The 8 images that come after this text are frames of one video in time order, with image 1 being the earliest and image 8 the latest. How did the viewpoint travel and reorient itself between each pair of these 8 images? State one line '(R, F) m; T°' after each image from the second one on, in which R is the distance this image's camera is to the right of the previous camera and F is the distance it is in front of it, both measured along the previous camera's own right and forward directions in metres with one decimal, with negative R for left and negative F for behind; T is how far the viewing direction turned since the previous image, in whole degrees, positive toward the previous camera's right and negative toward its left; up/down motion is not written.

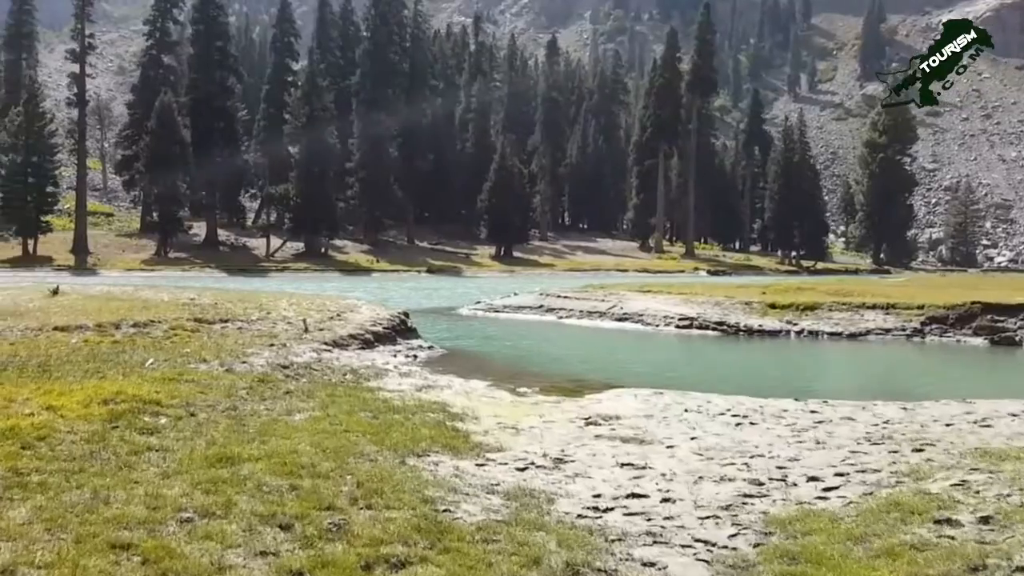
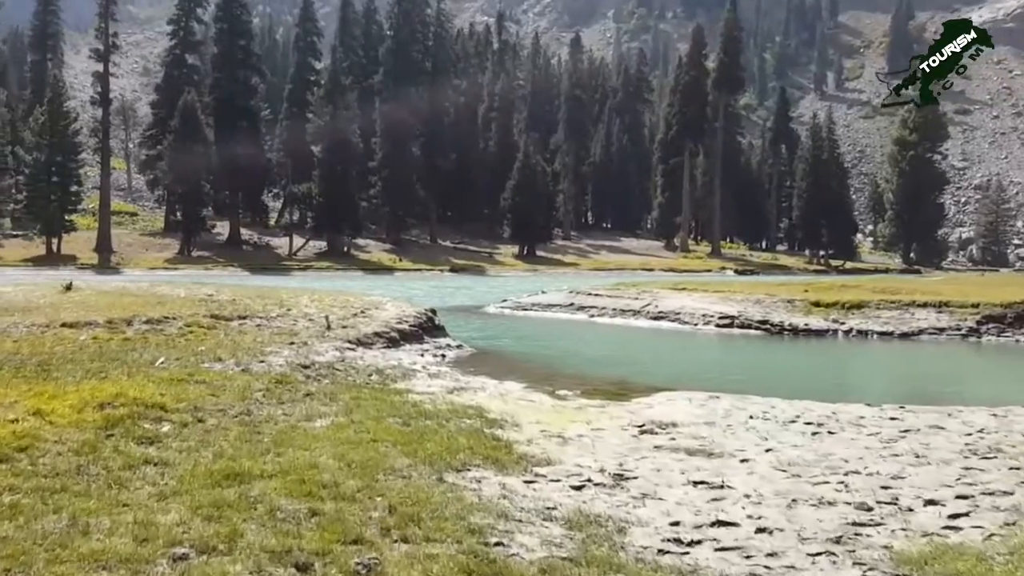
(-0.2, +0.8) m; -1°
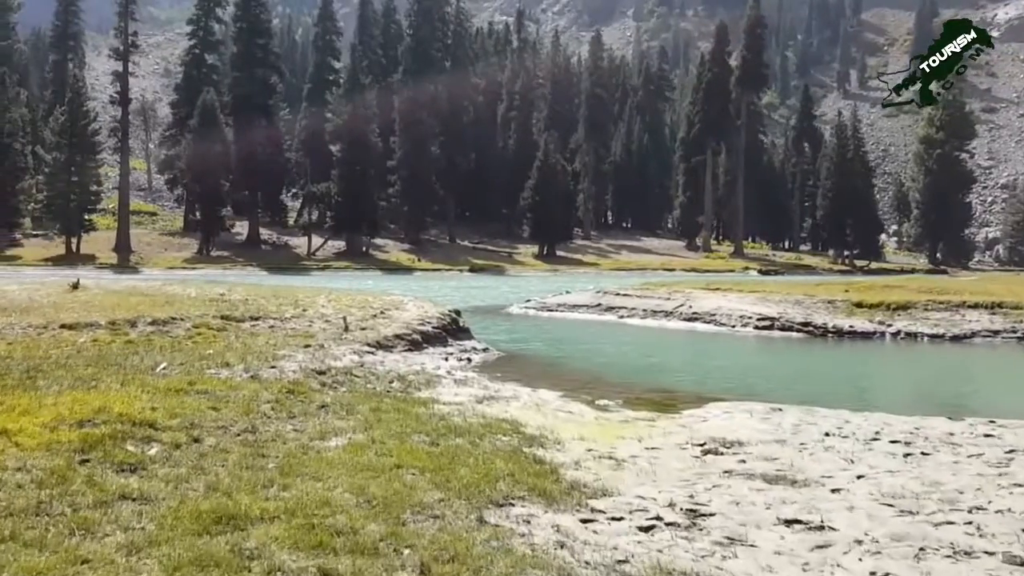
(-0.2, +0.9) m; -1°
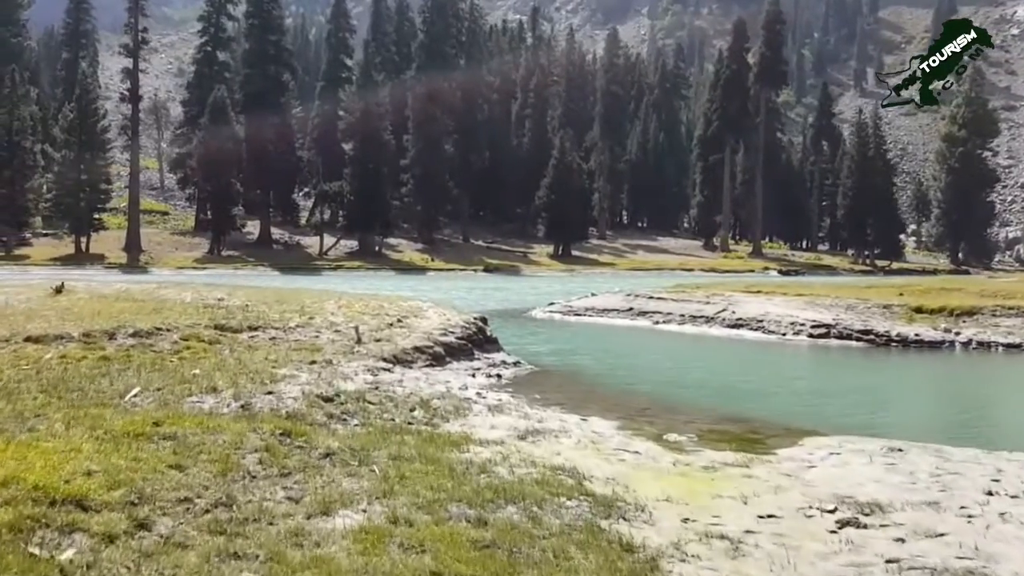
(-0.3, +1.5) m; -1°
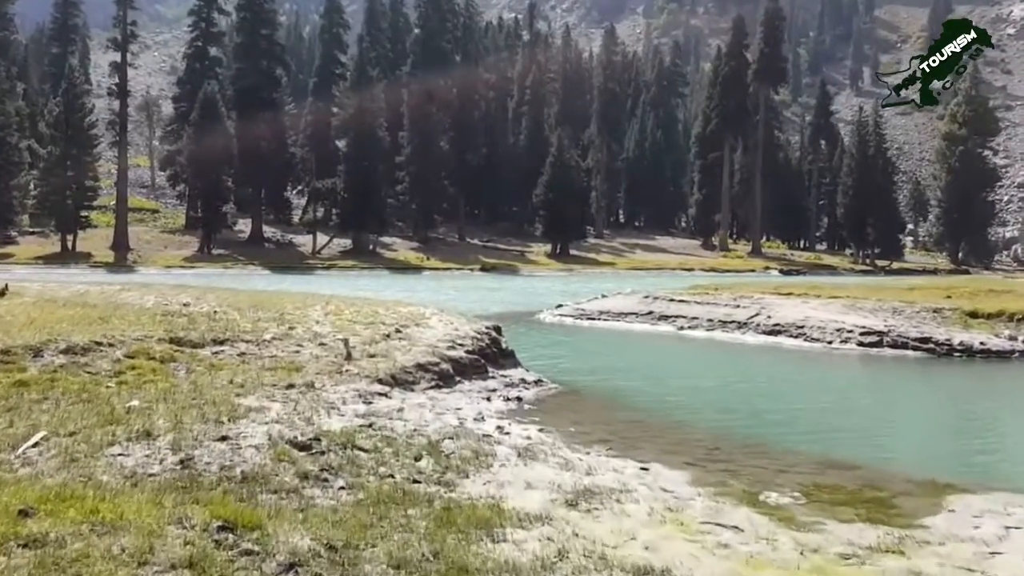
(-0.3, +1.8) m; 0°
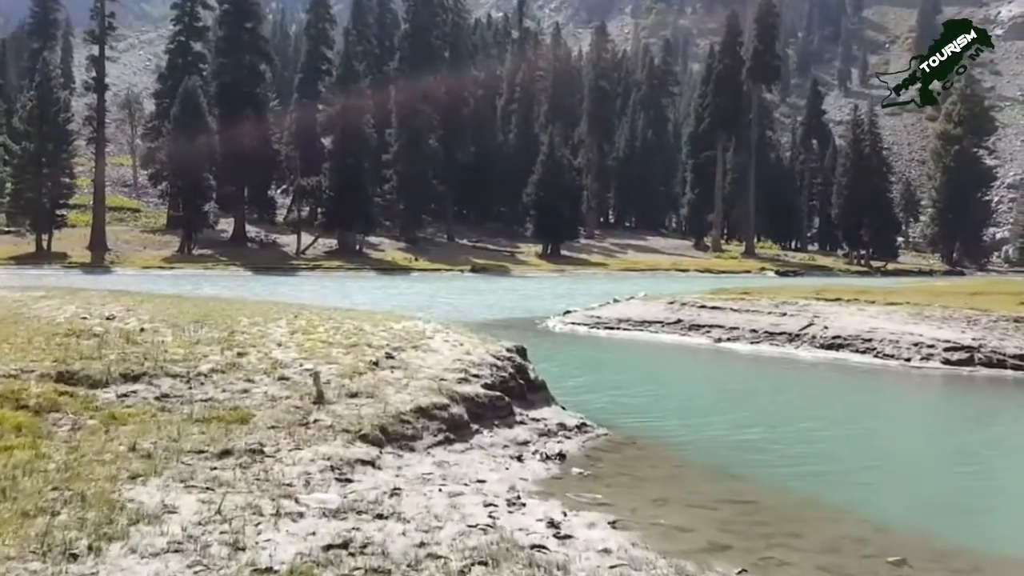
(-0.3, +2.4) m; +1°
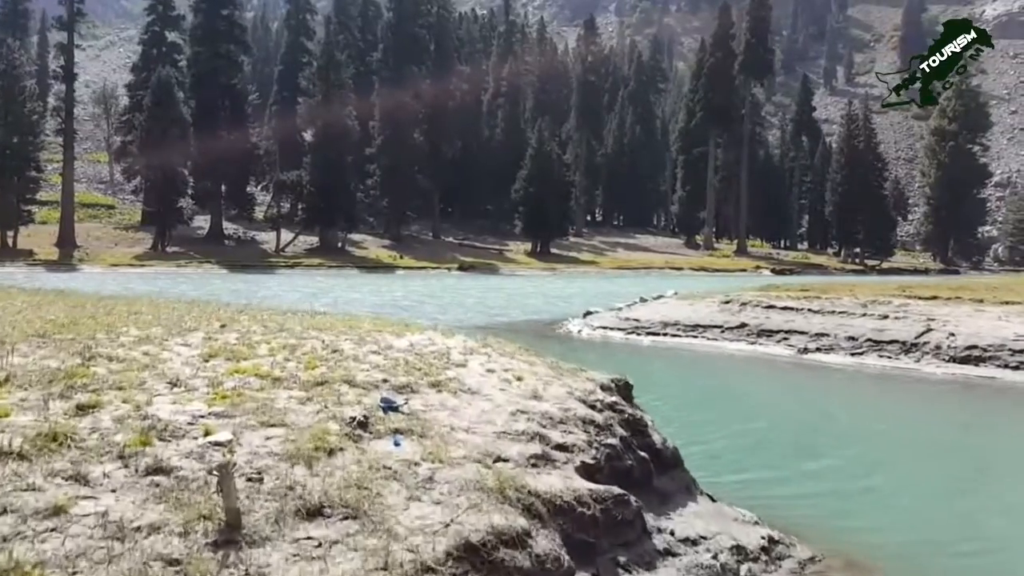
(-0.5, +3.2) m; +1°
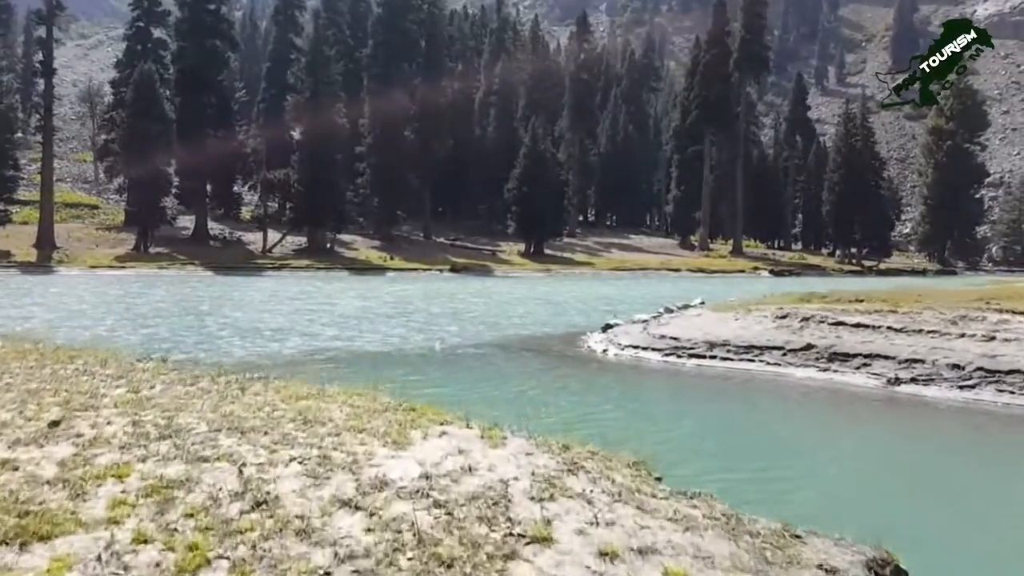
(-0.3, +2.2) m; +1°
